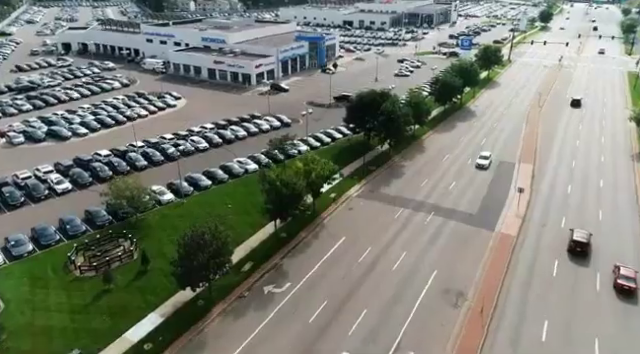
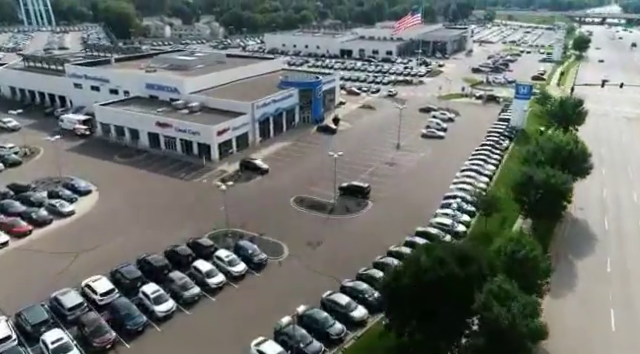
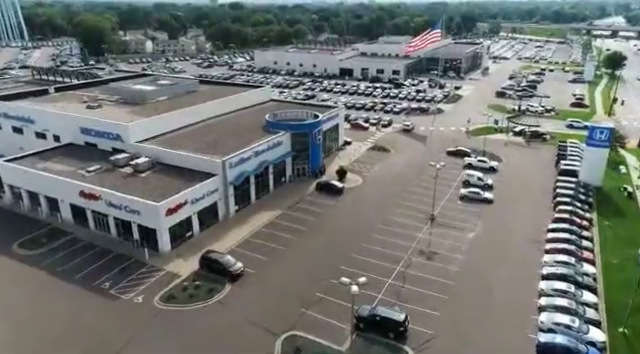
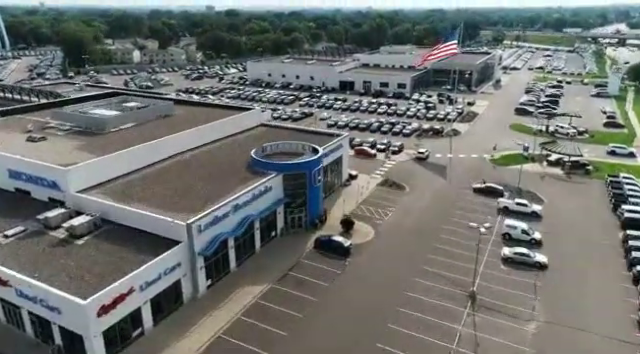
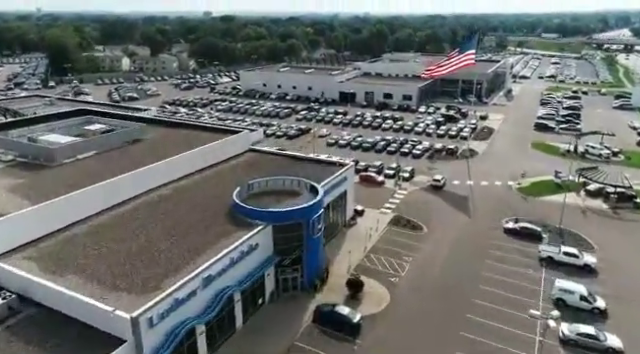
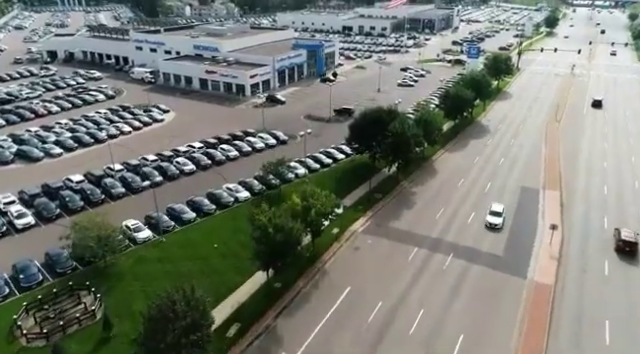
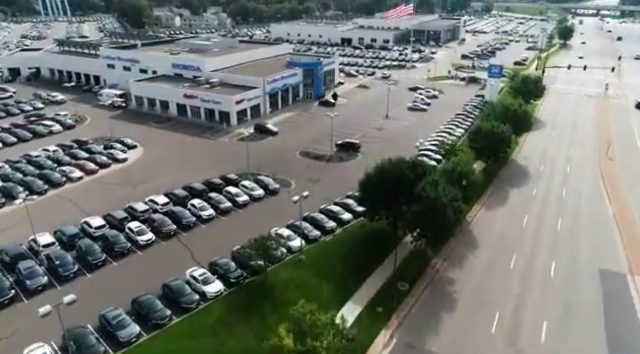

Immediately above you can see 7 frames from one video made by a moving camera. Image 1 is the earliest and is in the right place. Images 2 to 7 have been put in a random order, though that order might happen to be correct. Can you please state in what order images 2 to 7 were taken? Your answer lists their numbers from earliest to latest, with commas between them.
6, 7, 2, 3, 4, 5
